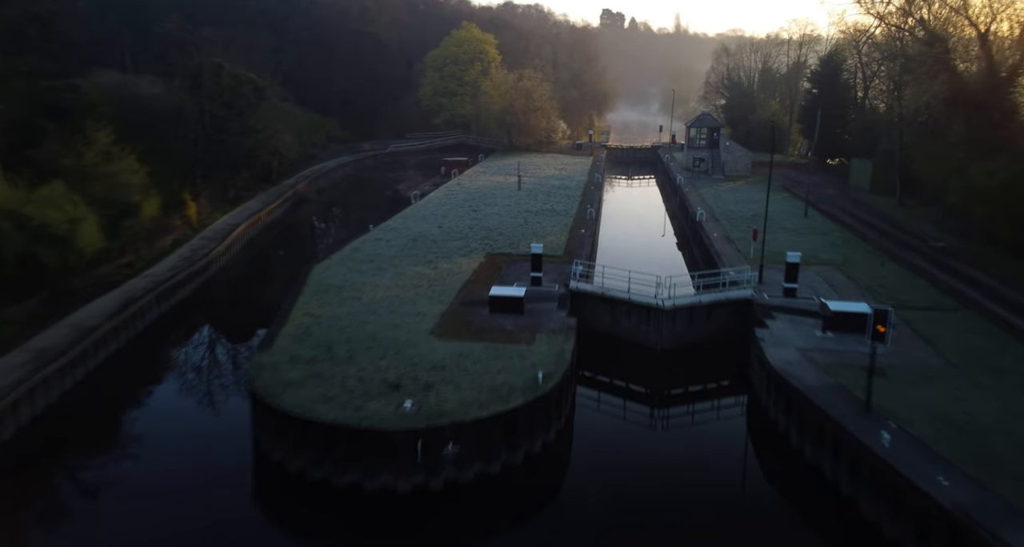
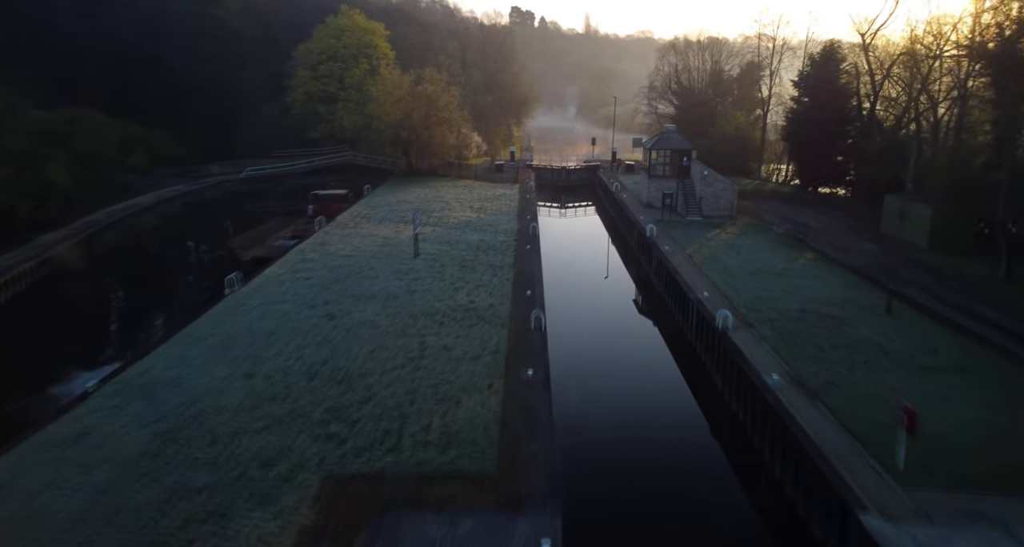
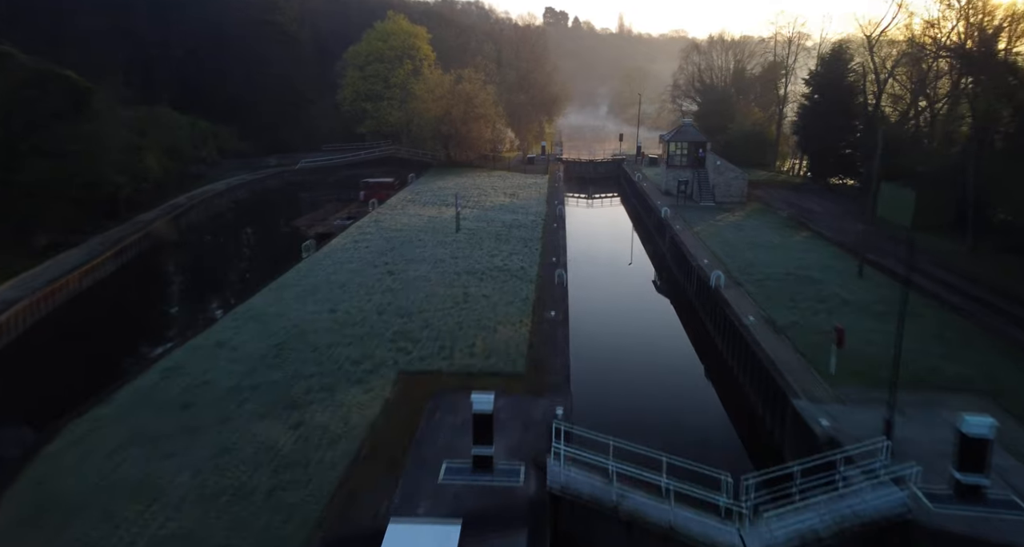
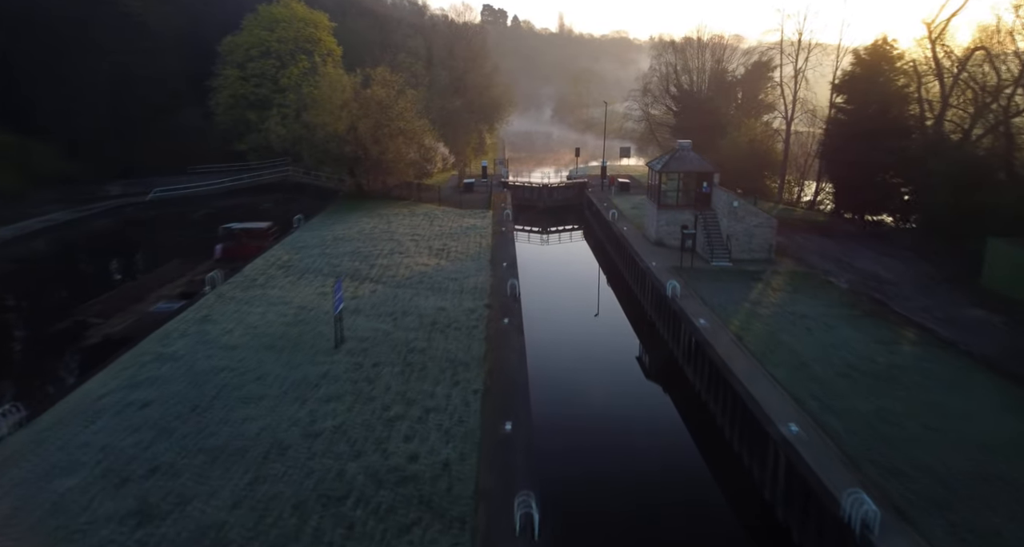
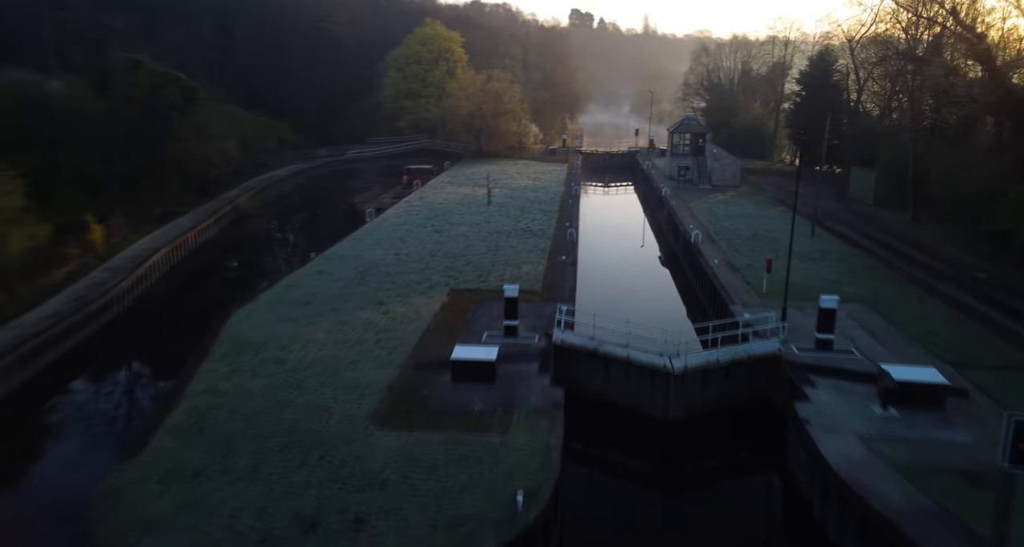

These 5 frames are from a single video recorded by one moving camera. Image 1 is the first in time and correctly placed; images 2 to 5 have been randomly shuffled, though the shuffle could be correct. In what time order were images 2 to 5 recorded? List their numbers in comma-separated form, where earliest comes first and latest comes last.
5, 3, 2, 4
